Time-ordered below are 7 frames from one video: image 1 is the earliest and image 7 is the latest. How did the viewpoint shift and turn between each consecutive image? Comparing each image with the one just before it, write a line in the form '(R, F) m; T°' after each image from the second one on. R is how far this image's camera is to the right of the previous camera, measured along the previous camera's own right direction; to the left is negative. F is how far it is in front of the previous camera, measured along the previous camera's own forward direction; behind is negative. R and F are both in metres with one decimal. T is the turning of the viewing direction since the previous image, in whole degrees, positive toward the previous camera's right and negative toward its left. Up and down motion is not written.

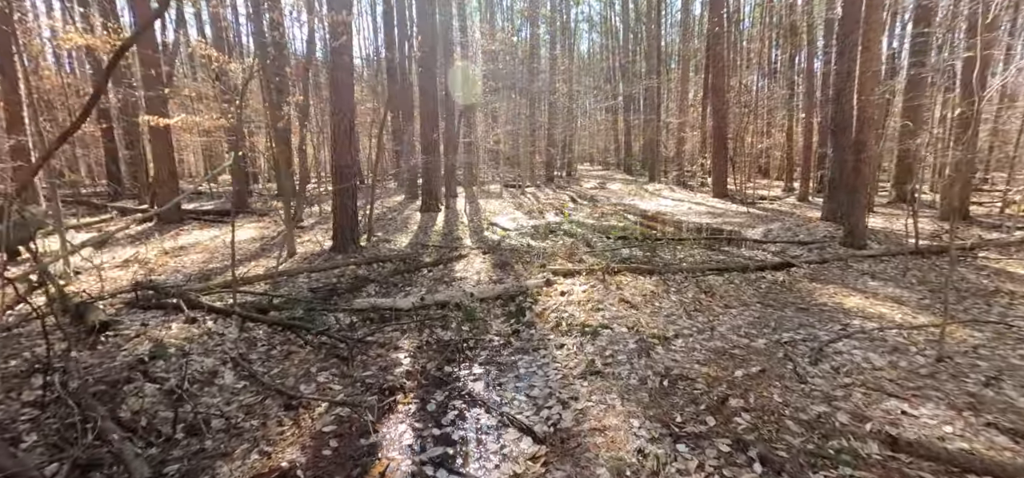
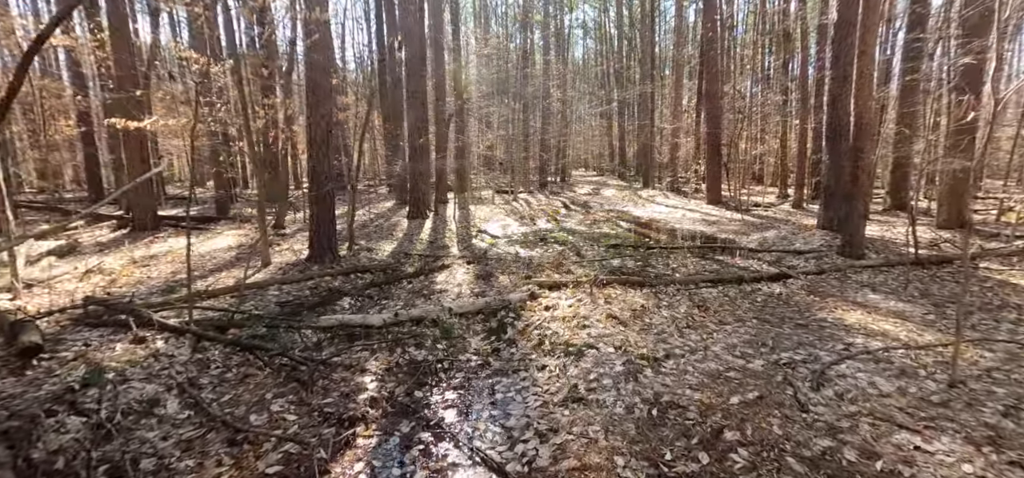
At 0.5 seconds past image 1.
(+0.2, +0.4) m; +1°
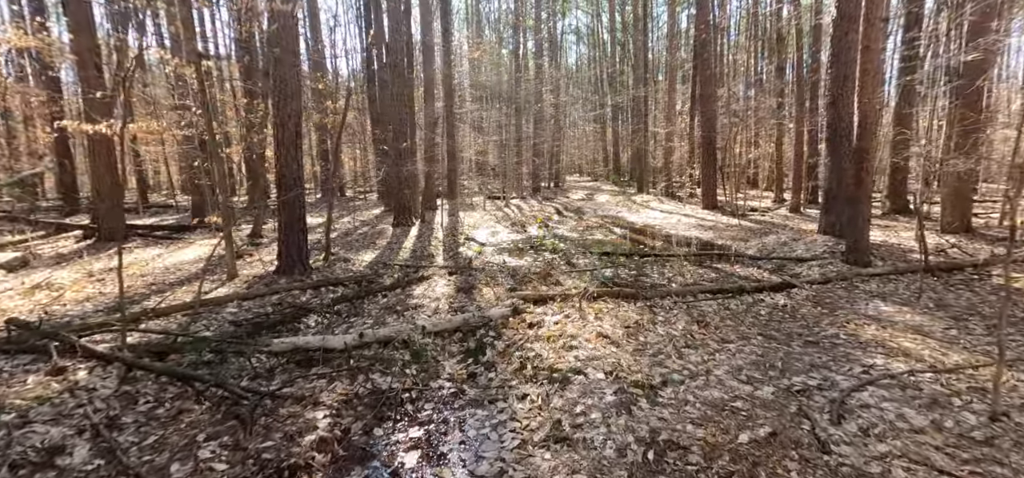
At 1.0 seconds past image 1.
(+0.2, +0.5) m; +1°
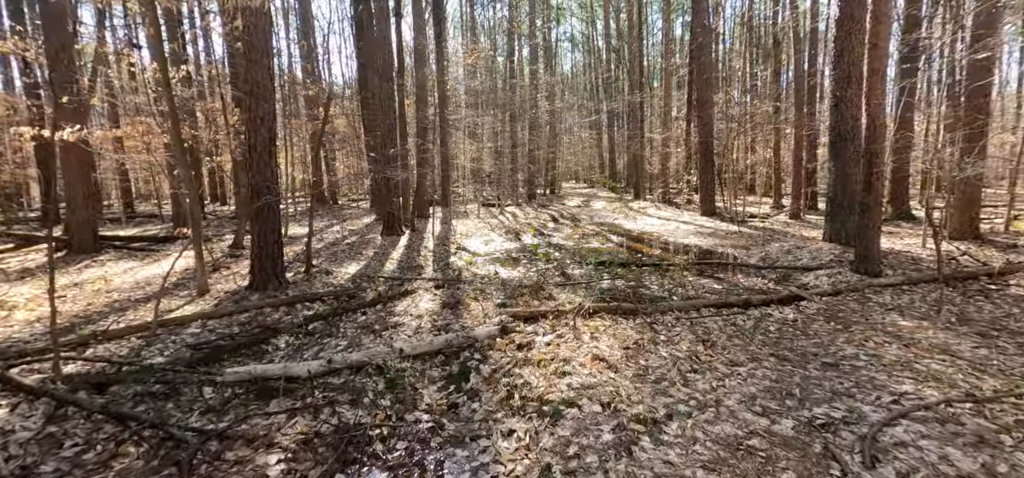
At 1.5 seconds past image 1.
(+0.1, +0.5) m; 0°
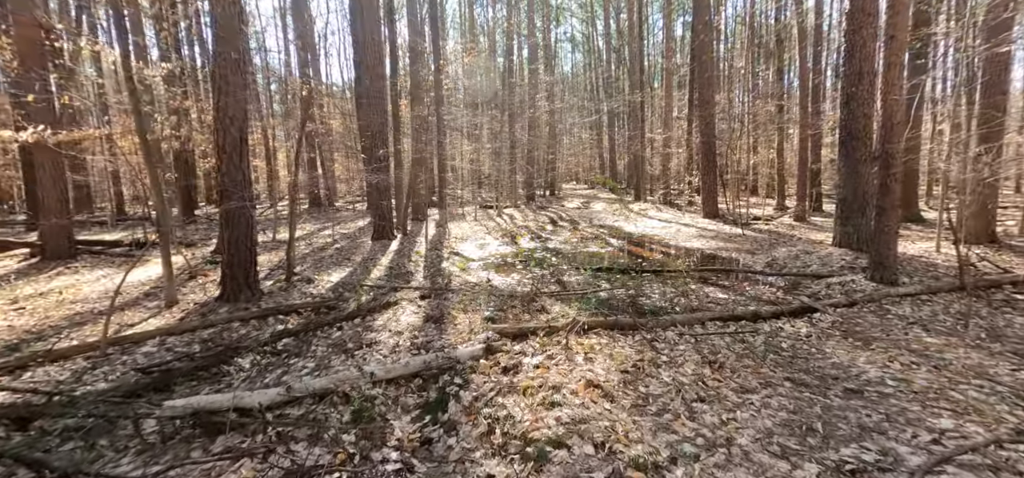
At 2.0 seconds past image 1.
(+0.1, +0.5) m; 0°
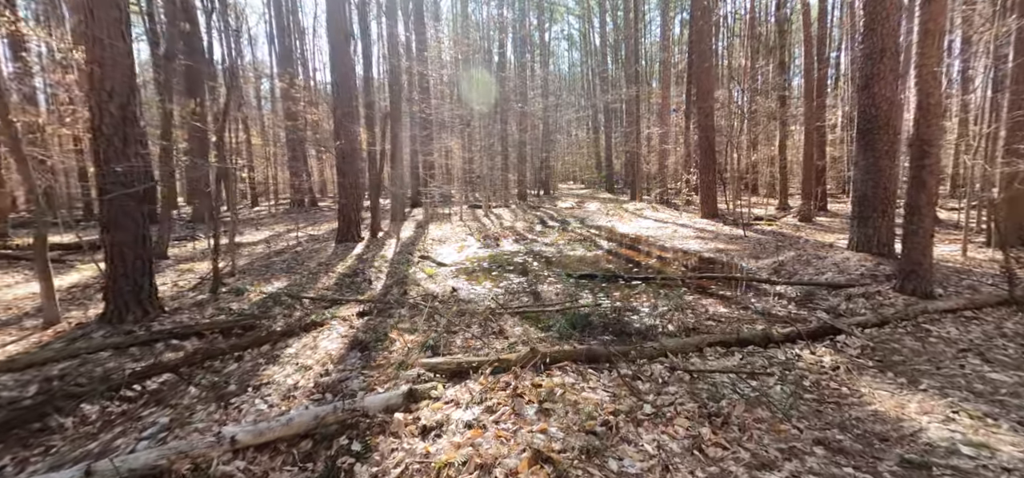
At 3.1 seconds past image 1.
(+0.5, +1.2) m; 0°
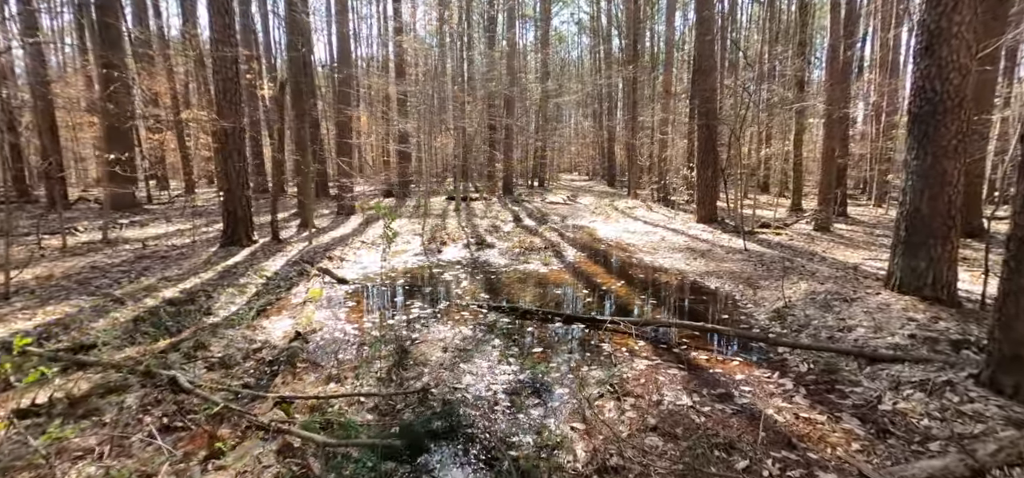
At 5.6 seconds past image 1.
(+1.4, +2.6) m; -1°
